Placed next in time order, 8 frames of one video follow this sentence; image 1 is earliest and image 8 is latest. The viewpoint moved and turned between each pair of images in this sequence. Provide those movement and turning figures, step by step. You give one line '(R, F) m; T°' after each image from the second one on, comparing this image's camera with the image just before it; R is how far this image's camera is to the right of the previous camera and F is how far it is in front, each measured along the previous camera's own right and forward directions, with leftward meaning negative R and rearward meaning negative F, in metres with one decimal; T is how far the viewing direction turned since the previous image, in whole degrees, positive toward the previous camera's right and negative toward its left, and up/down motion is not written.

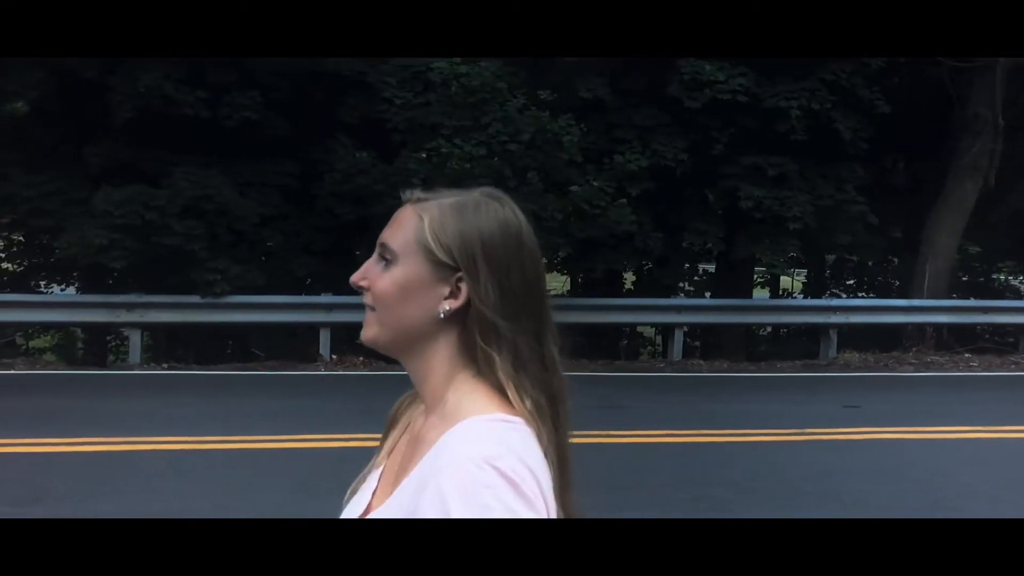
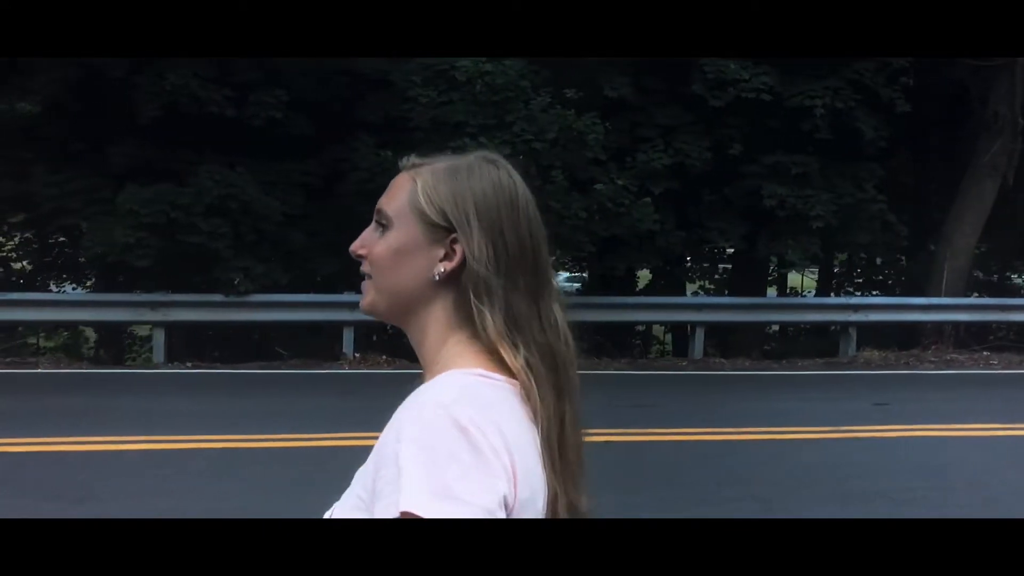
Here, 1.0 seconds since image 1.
(-0.3, 0.0) m; 0°
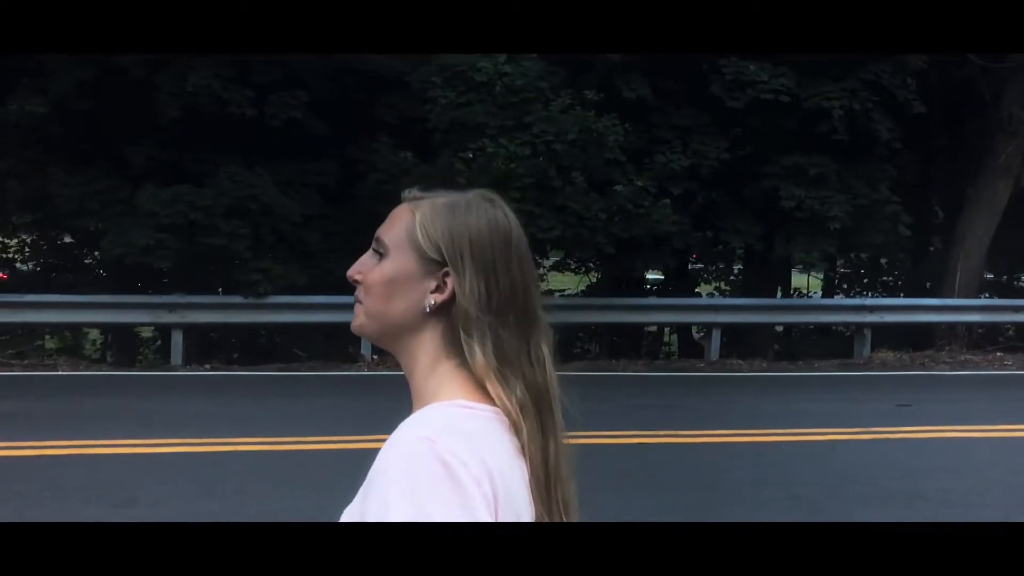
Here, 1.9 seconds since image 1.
(-0.3, 0.0) m; 0°
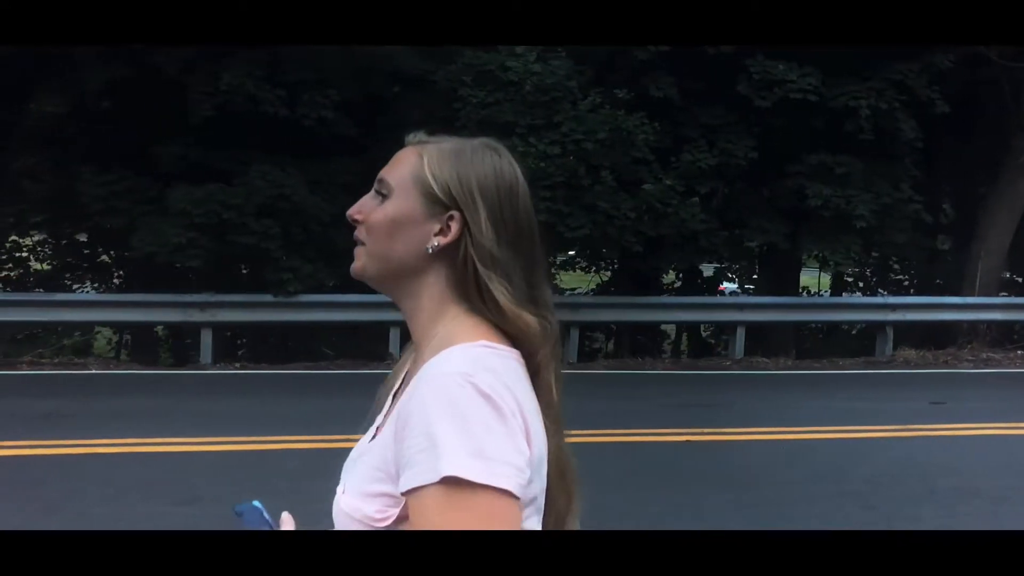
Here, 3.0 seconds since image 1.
(-0.4, 0.0) m; 0°
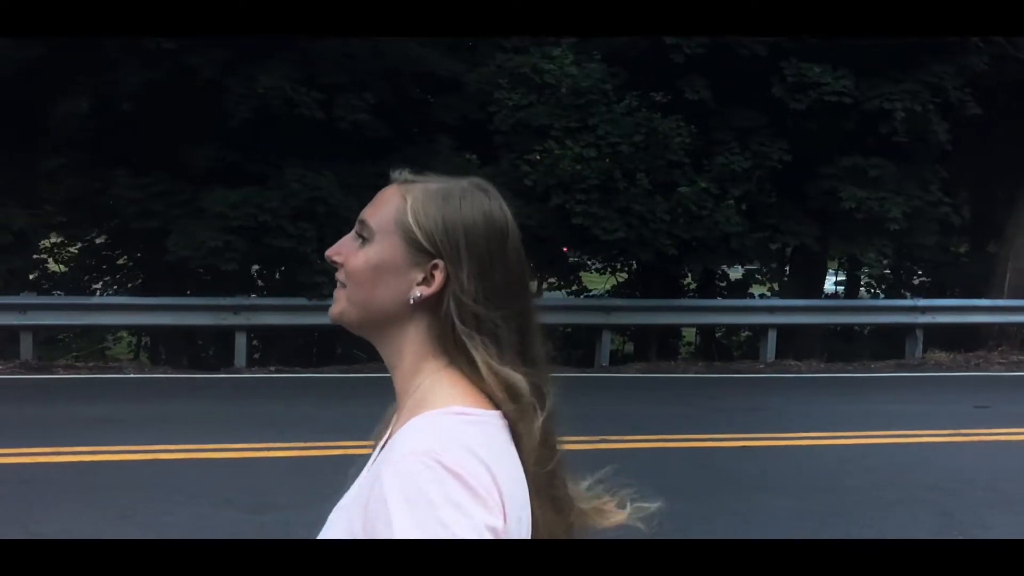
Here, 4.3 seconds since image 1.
(-0.4, 0.0) m; 0°
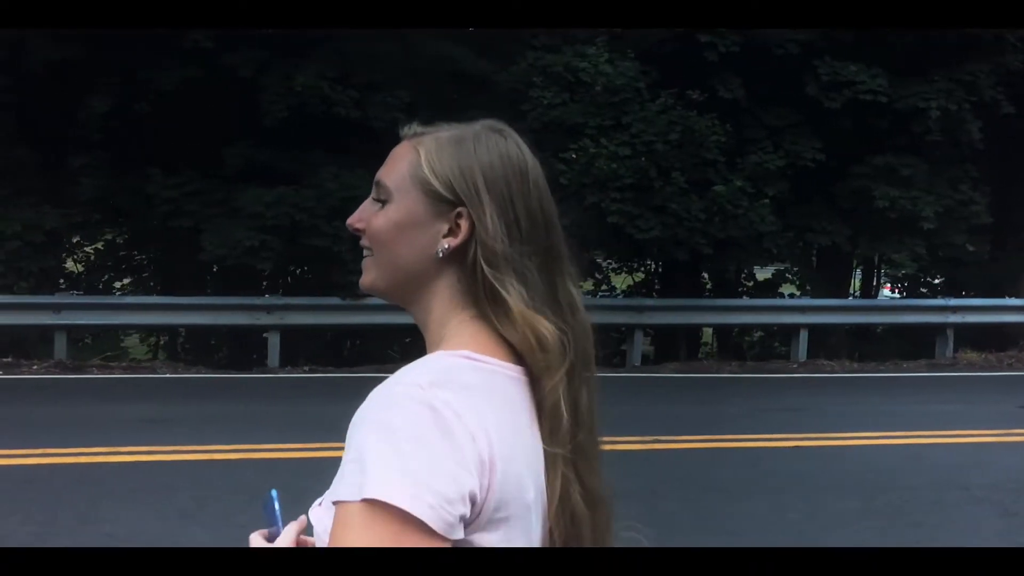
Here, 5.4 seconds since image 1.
(-0.4, 0.0) m; 0°
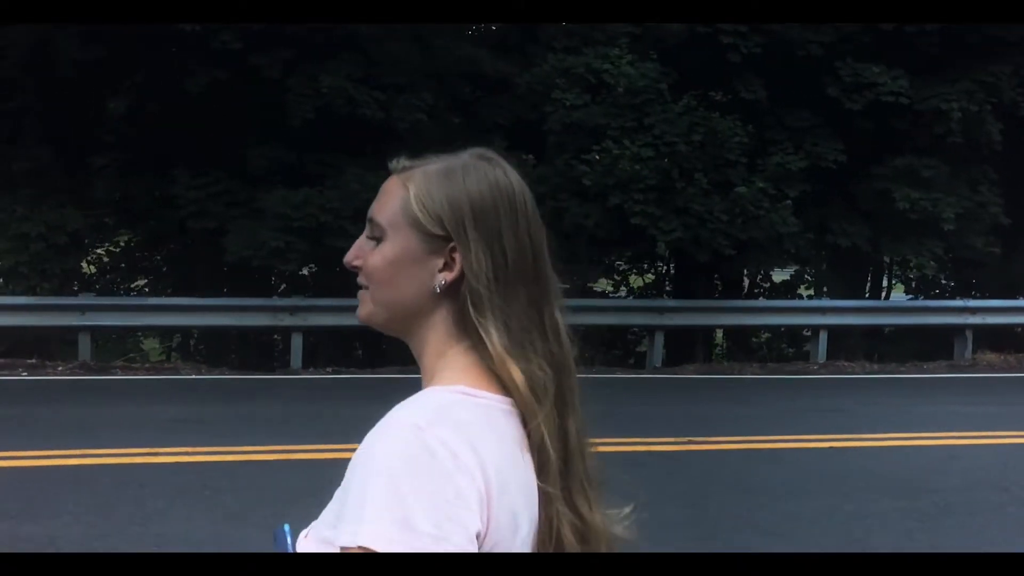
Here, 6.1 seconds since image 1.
(-0.2, 0.0) m; 0°
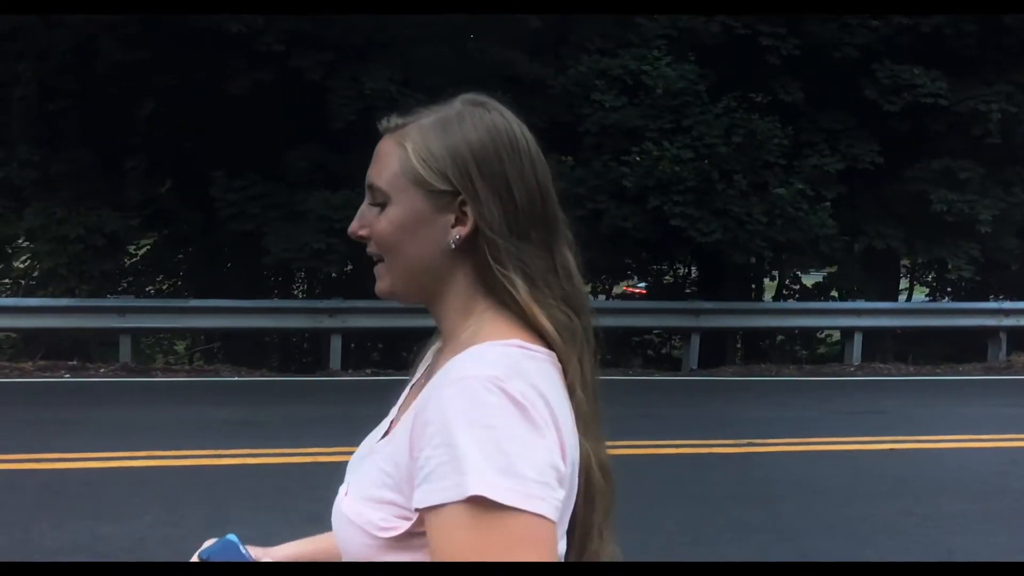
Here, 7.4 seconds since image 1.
(-0.4, 0.0) m; 0°
